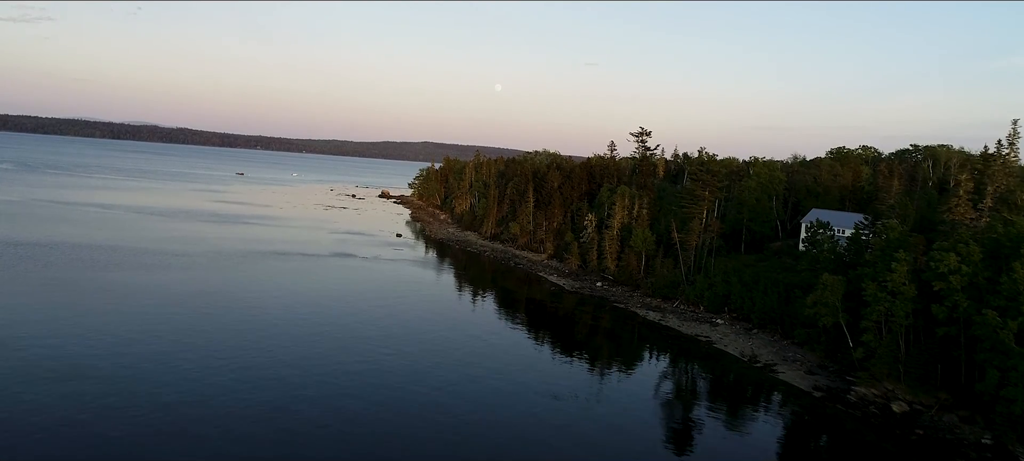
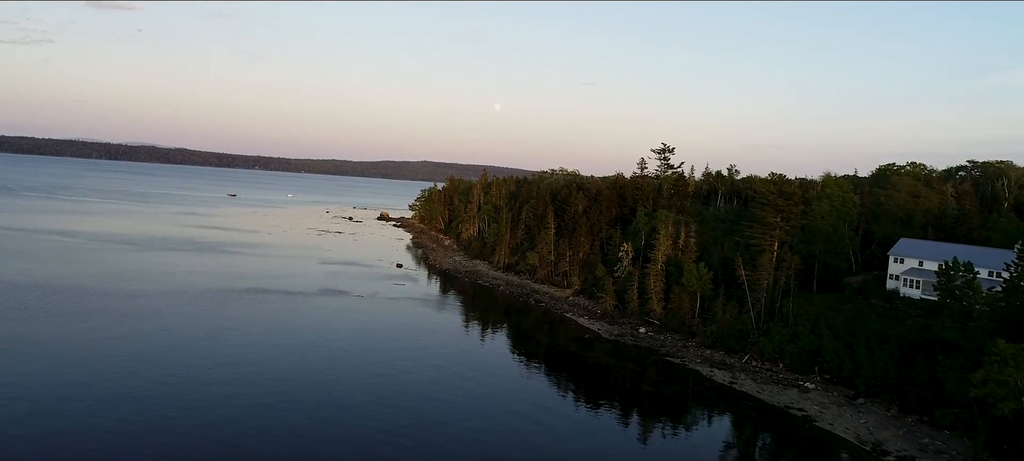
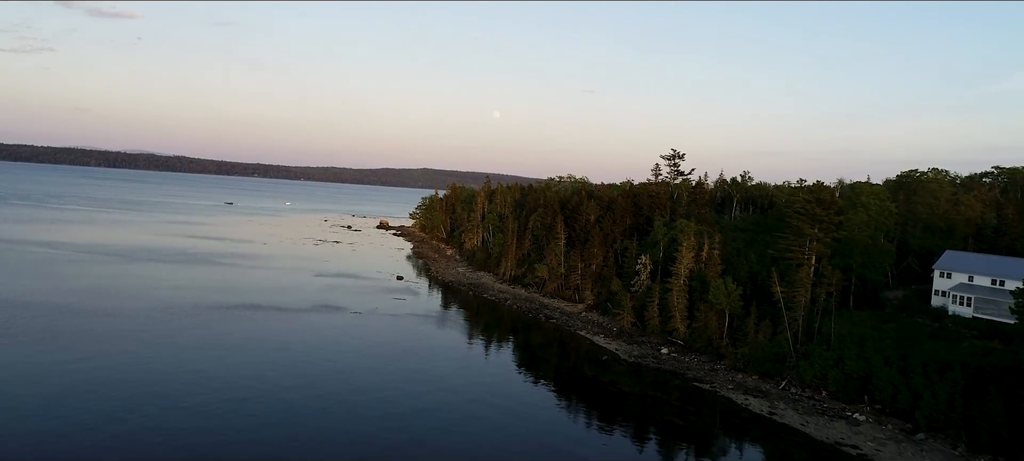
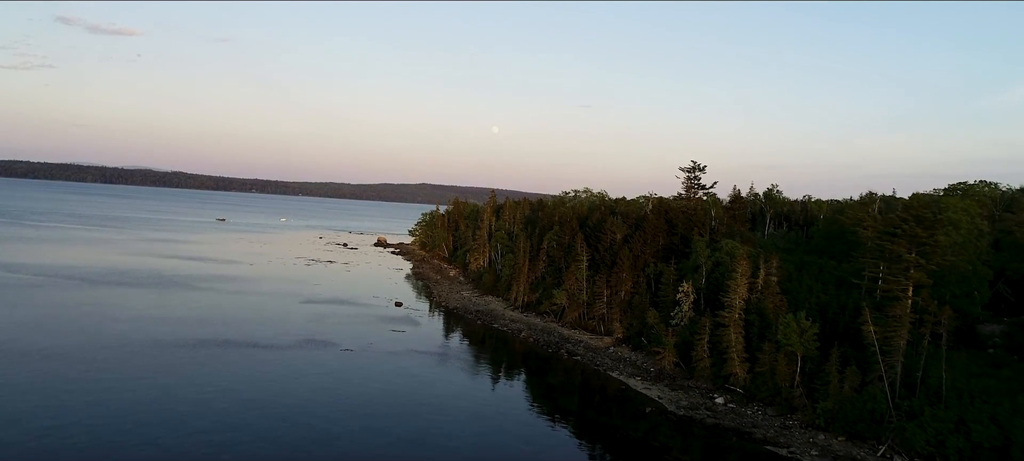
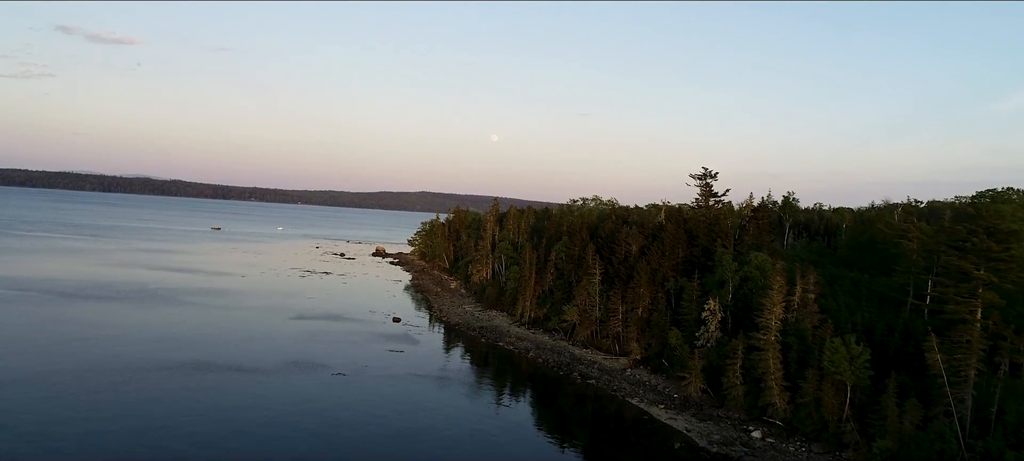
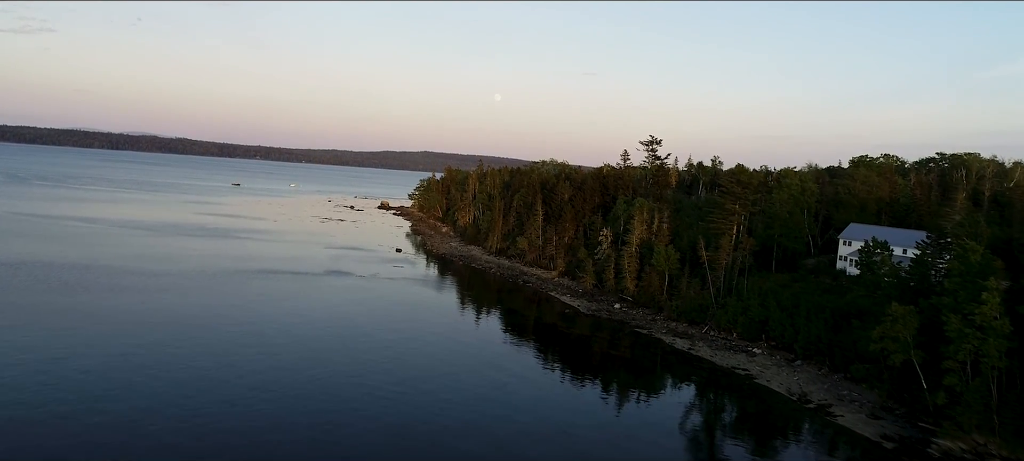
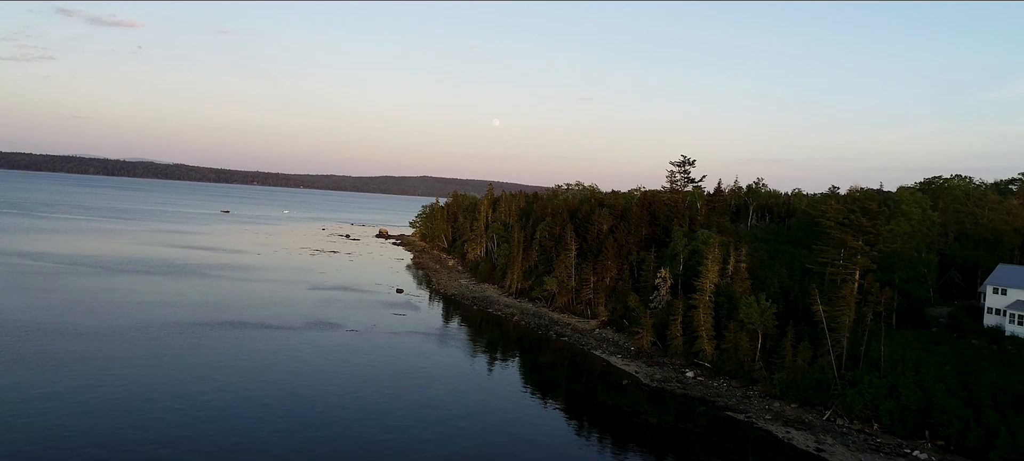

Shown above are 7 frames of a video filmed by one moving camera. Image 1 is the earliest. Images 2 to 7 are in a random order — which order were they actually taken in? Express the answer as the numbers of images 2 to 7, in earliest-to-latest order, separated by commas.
6, 2, 3, 7, 4, 5
